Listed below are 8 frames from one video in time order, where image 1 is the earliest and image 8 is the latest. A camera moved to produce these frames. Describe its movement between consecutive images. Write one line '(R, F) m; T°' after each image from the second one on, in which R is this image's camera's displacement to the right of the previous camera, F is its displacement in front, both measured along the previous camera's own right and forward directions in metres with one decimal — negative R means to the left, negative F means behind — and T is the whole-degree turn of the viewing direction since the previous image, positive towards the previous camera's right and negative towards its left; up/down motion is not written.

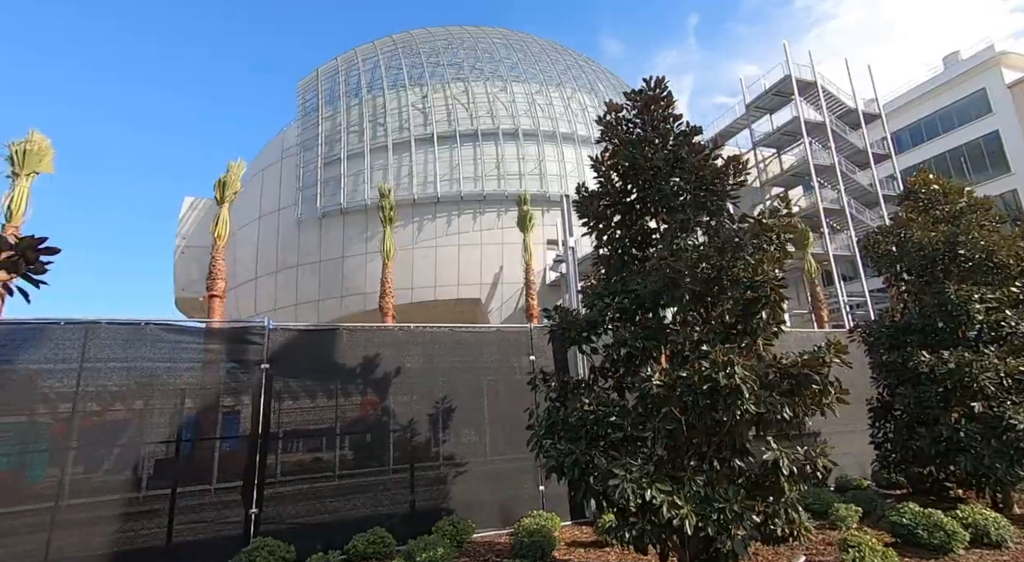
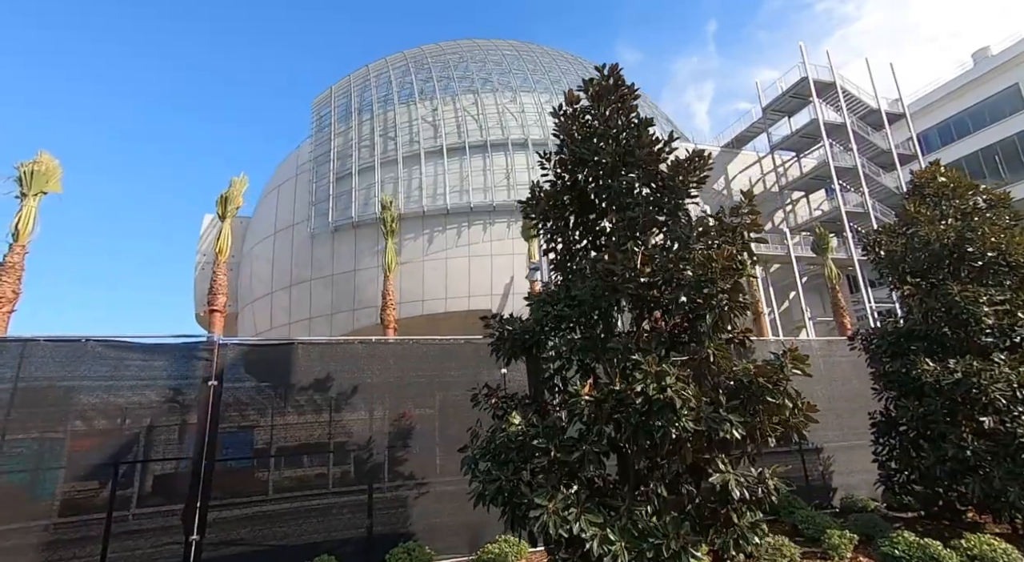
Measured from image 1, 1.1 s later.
(+0.9, +0.5) m; -2°
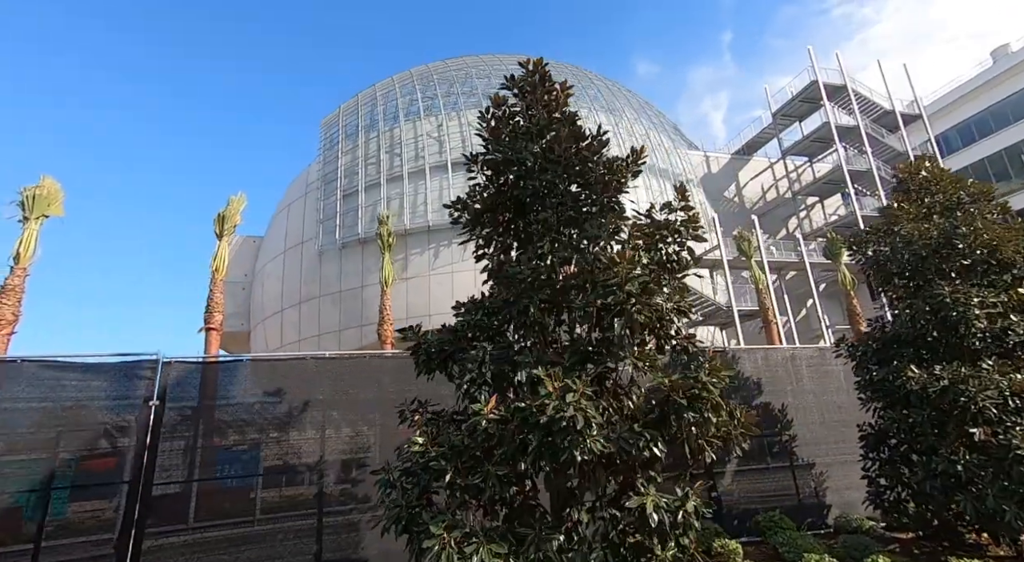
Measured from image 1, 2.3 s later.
(+0.9, +0.4) m; -2°
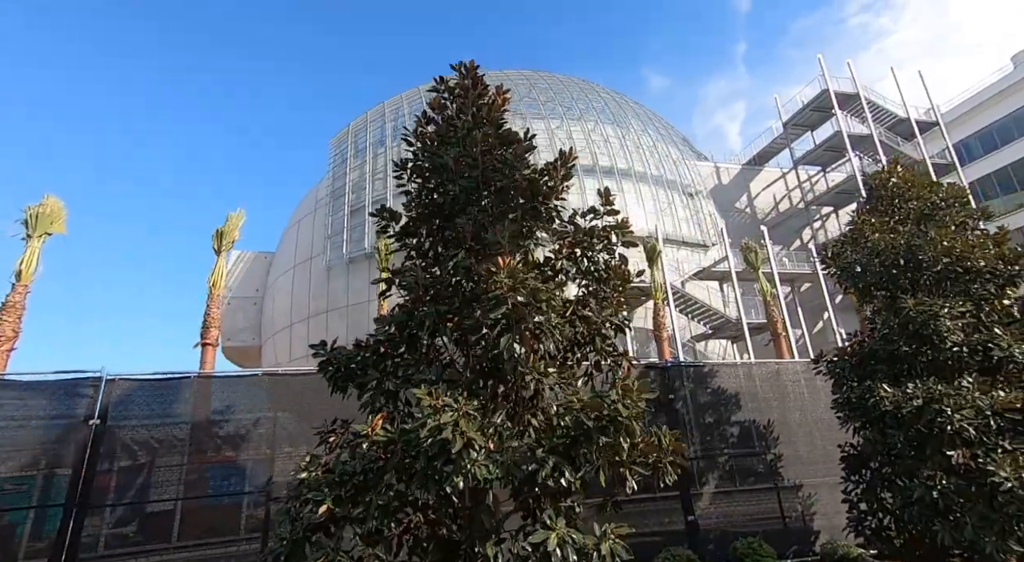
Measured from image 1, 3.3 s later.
(+0.9, +0.3) m; -2°
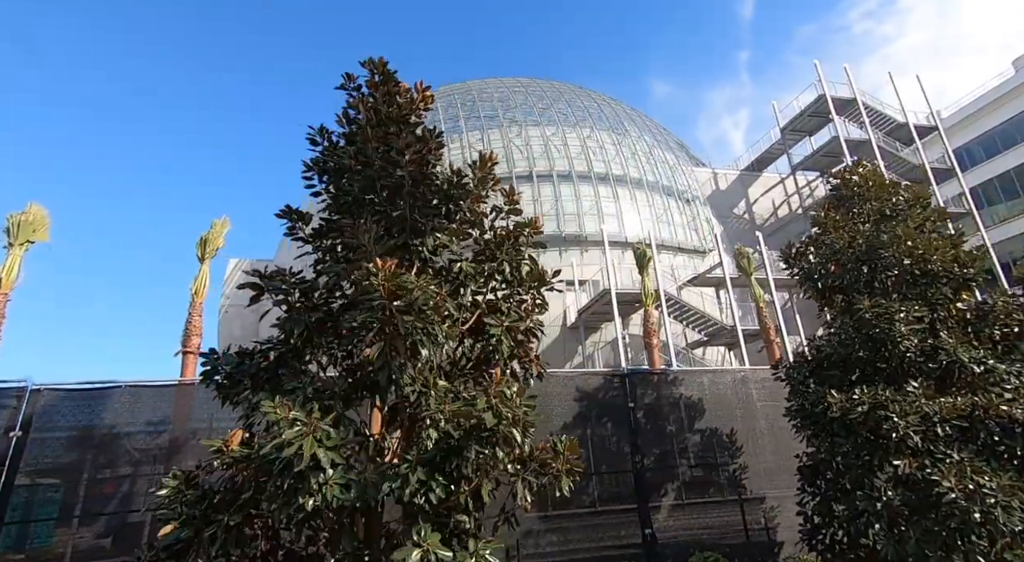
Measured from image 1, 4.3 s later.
(+0.9, +0.3) m; -1°
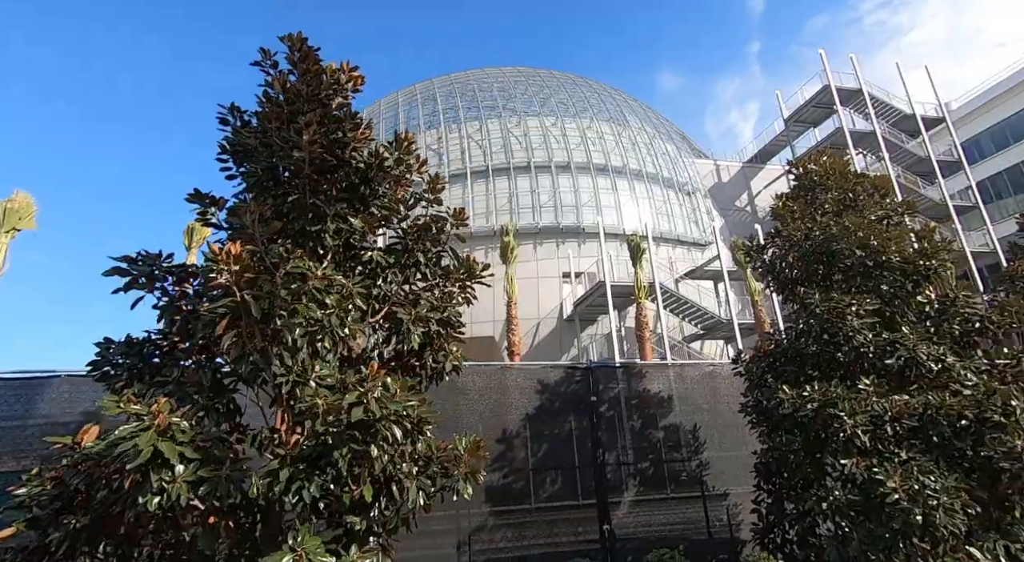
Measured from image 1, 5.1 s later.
(+0.8, +0.2) m; -1°
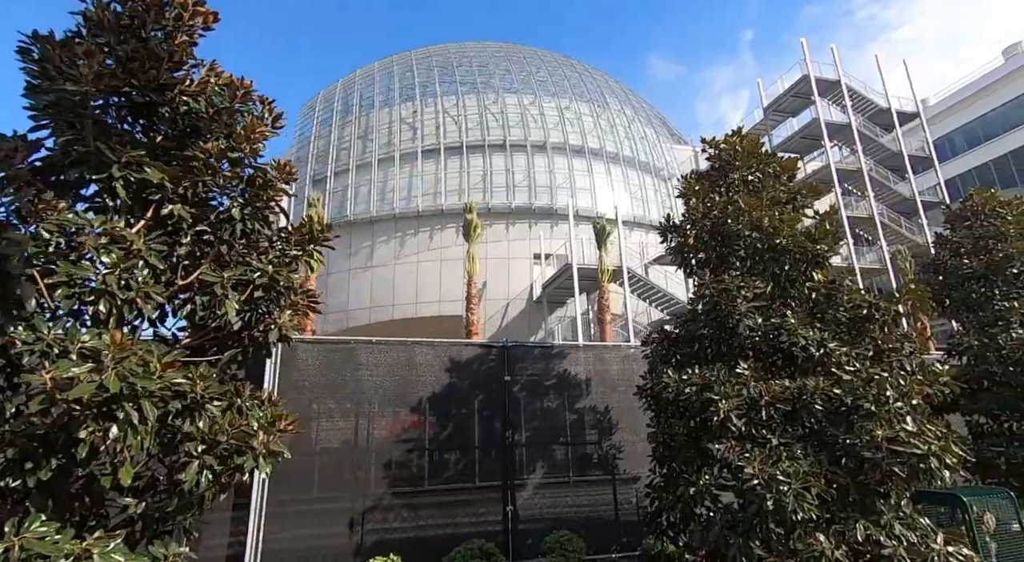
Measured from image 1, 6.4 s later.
(+1.1, +0.3) m; +2°
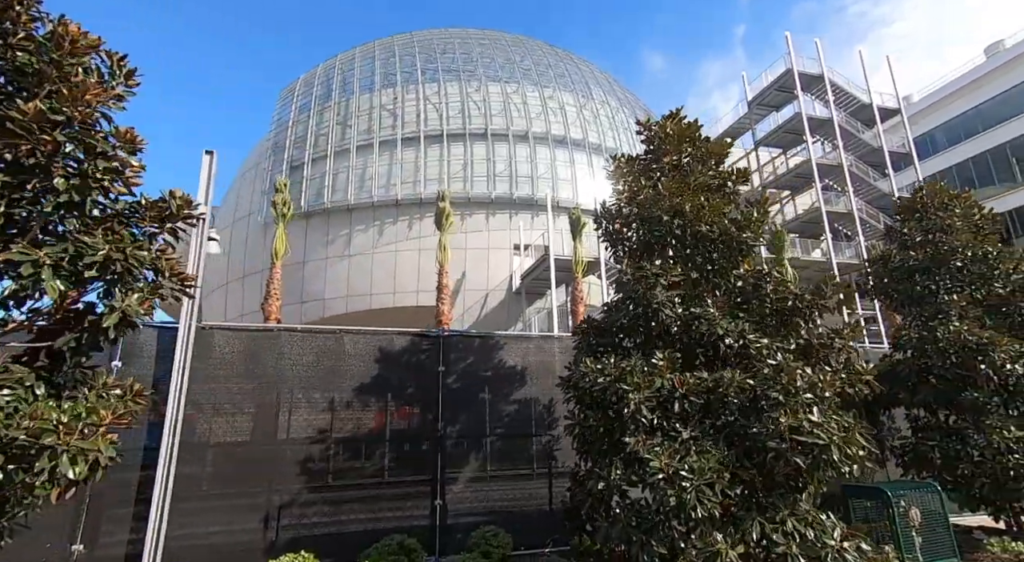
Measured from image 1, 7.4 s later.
(+0.8, +0.3) m; +1°
